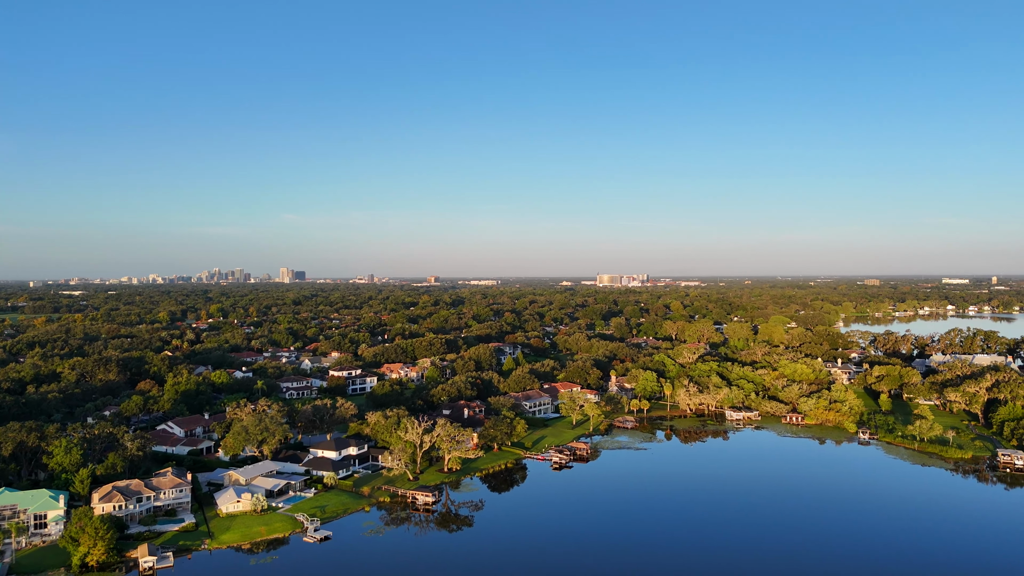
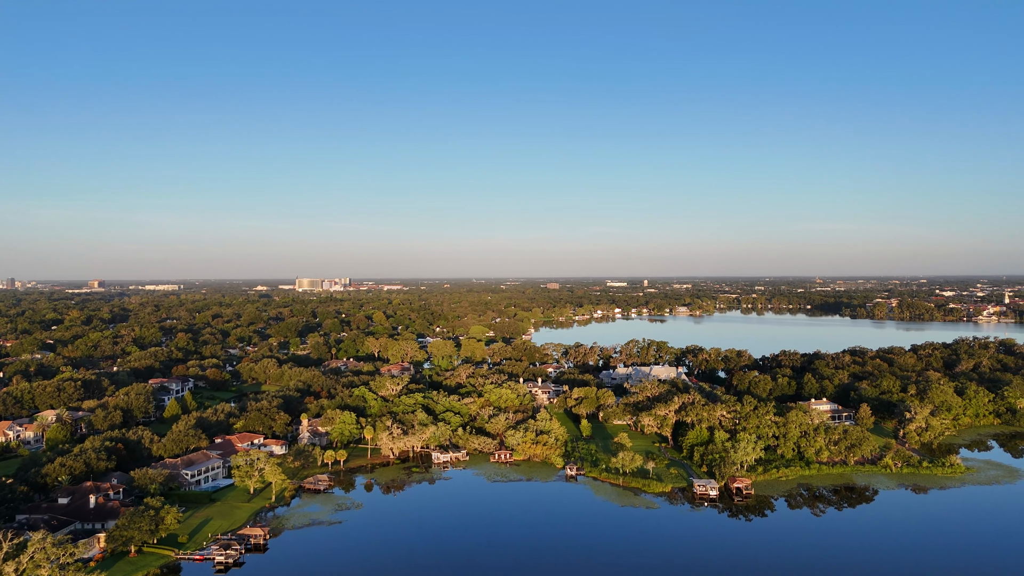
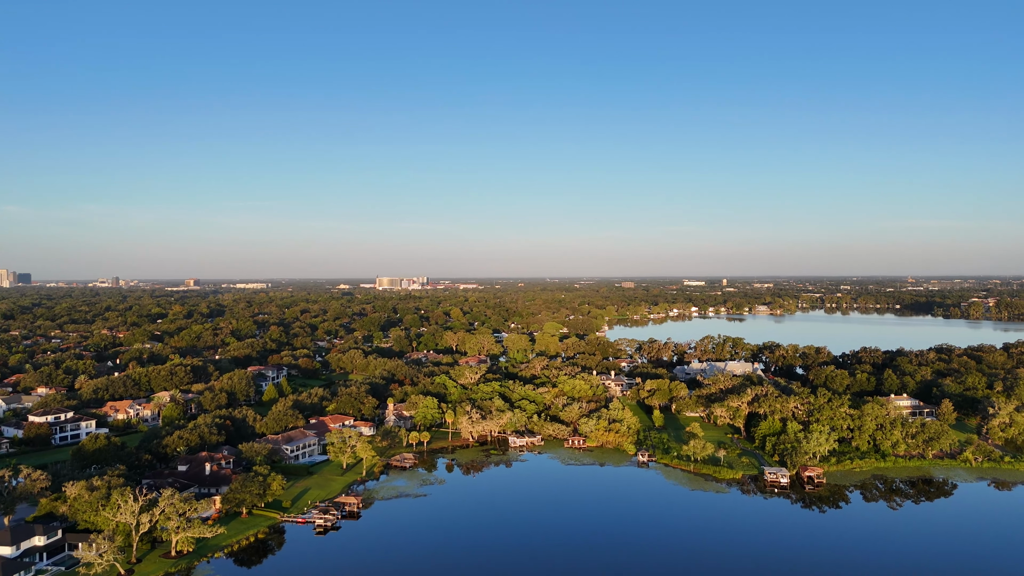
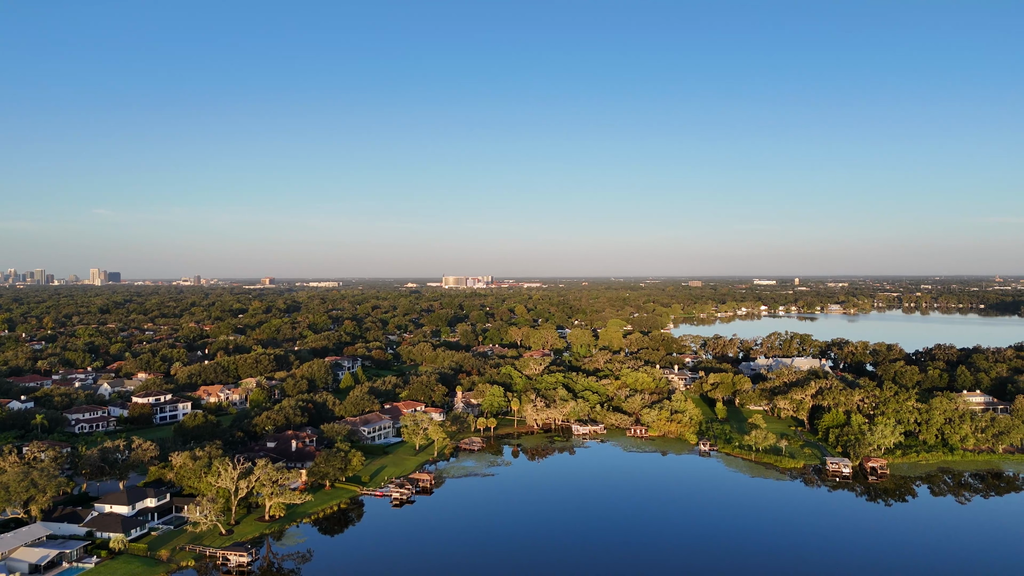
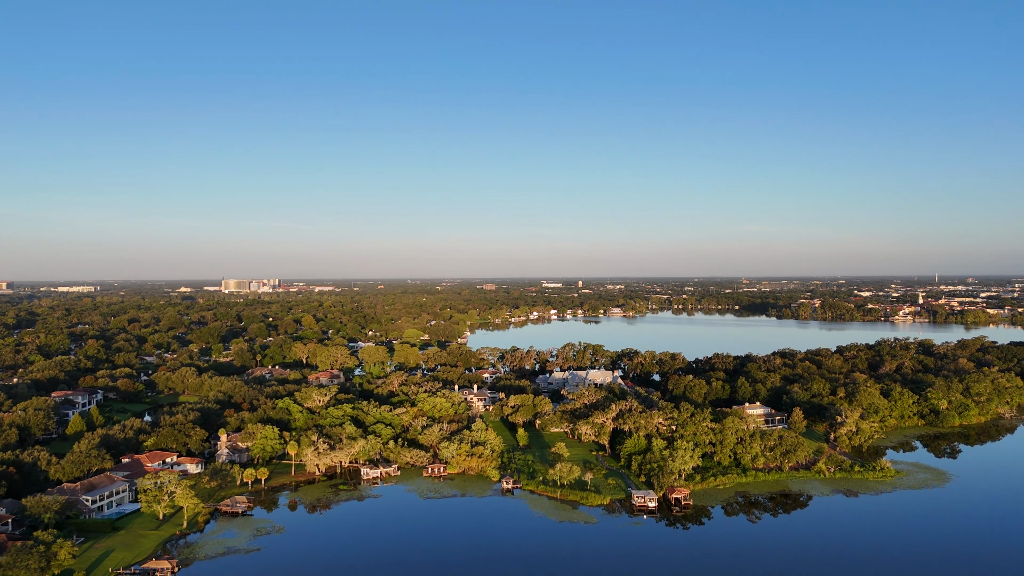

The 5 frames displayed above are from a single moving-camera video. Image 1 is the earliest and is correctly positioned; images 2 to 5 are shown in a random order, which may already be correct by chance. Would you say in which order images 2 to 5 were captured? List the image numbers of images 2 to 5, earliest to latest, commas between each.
4, 3, 2, 5
